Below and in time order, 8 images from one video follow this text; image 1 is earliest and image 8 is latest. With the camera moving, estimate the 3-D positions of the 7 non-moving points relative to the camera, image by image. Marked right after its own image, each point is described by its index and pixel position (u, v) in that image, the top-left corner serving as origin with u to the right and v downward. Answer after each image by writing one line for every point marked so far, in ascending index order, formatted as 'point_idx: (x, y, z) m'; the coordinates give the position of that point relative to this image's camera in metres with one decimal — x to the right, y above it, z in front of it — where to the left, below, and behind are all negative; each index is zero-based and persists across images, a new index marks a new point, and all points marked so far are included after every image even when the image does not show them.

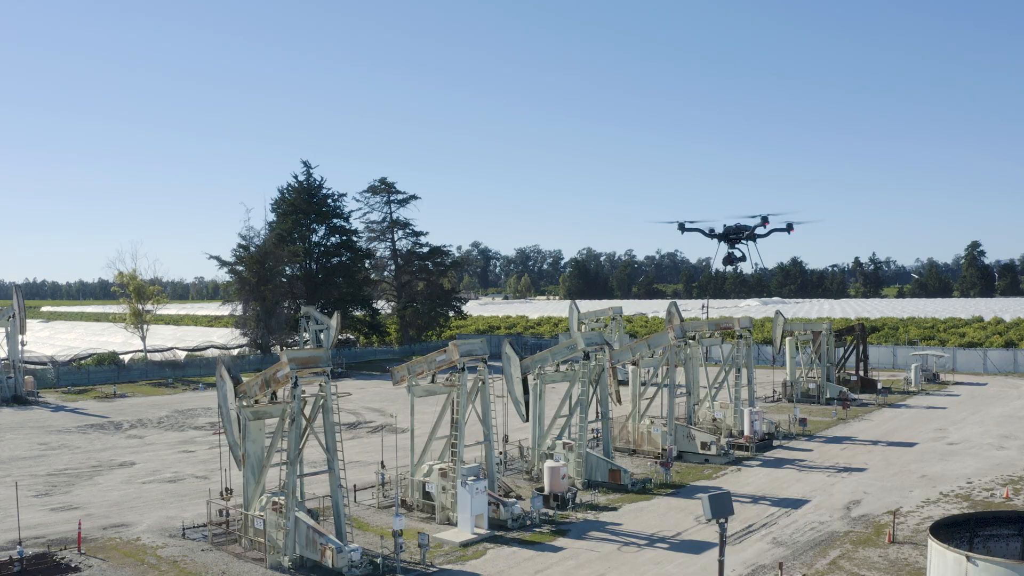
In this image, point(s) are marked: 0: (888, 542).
0: (+7.6, -5.1, +17.1) m
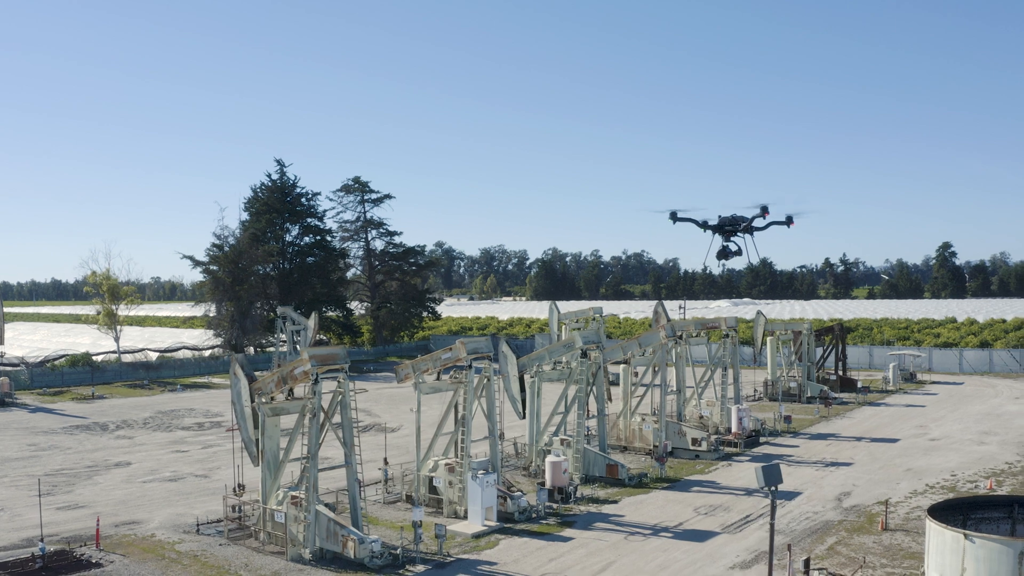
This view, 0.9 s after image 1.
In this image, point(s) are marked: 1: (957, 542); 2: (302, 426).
0: (+7.8, -5.1, +17.9) m
1: (+5.4, -3.1, +10.3) m
2: (-4.5, -2.9, +18.1) m
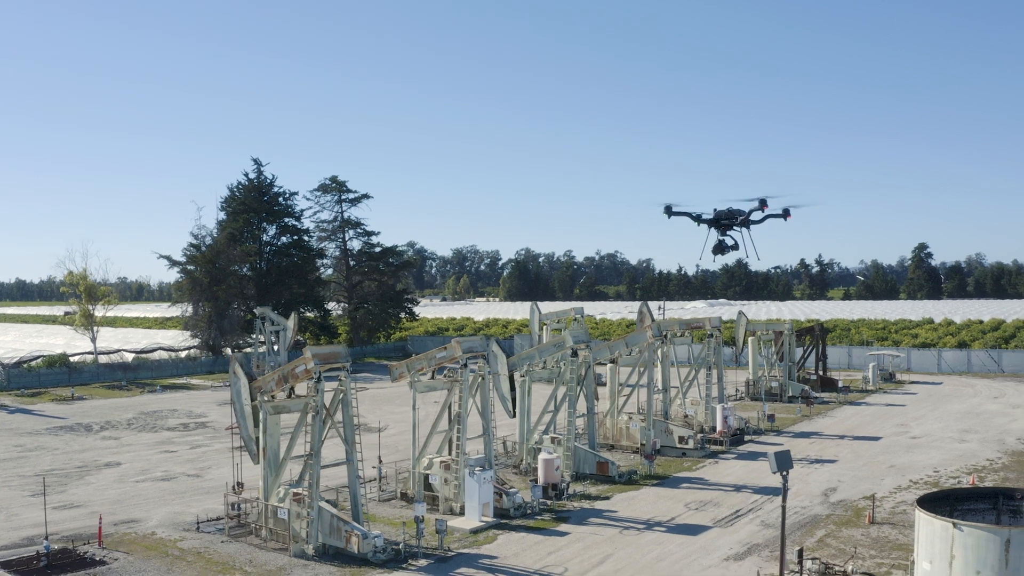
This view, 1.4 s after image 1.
0: (+7.8, -5.1, +18.5) m
1: (+5.5, -3.1, +10.8) m
2: (-4.5, -2.9, +18.4) m
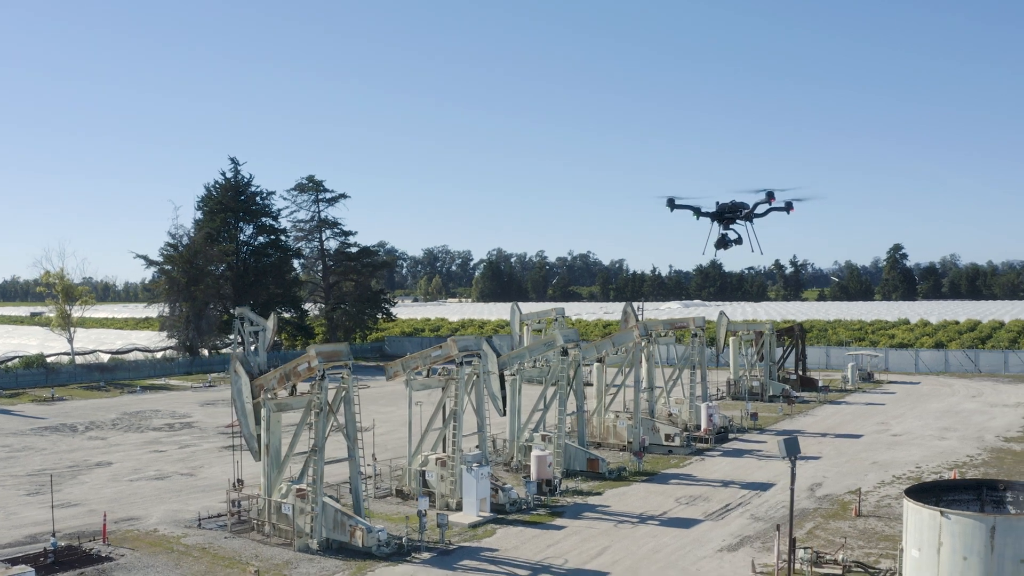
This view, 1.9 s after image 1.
0: (+7.8, -5.1, +19.2) m
1: (+5.7, -3.1, +11.4) m
2: (-4.5, -2.9, +18.7) m
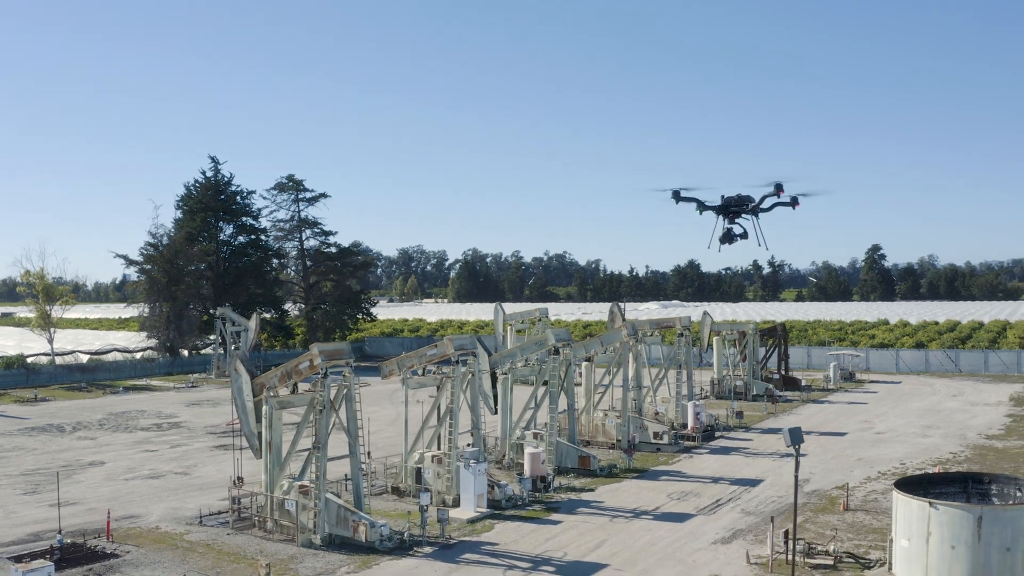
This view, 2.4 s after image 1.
0: (+7.7, -5.2, +19.8) m
1: (+5.8, -3.1, +11.9) m
2: (-4.6, -2.9, +19.1) m
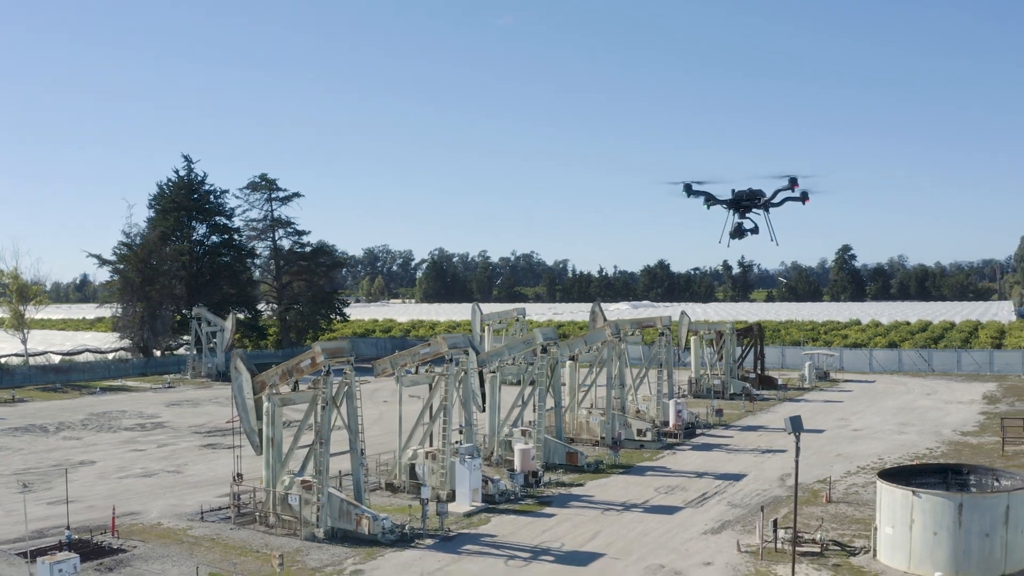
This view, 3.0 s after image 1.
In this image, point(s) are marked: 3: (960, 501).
0: (+7.6, -5.2, +20.6) m
1: (+5.9, -3.2, +12.7) m
2: (-4.6, -2.9, +19.6) m
3: (+6.5, -3.1, +12.3) m
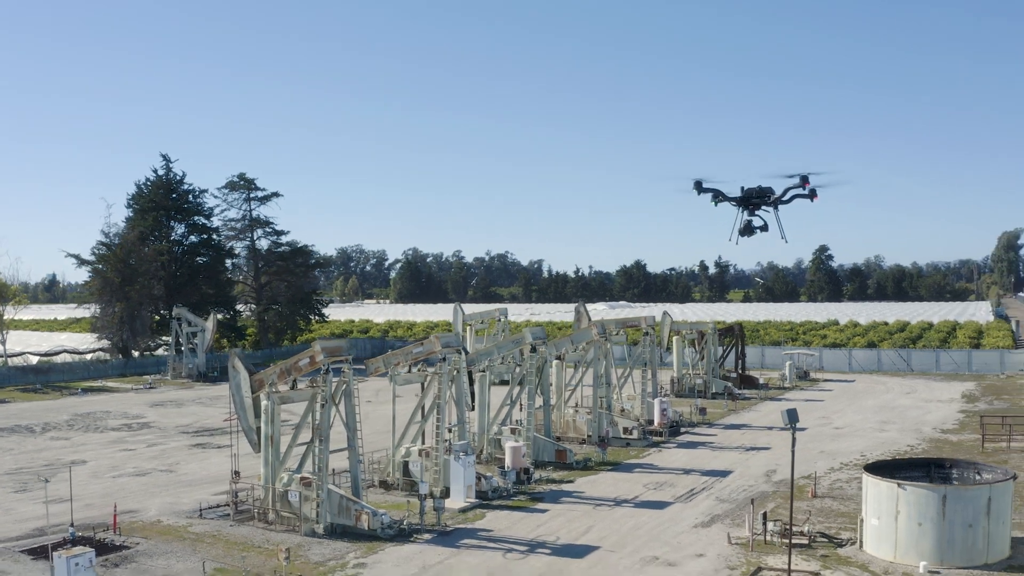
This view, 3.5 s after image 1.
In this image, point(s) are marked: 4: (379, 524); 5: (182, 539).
0: (+7.5, -5.2, +21.3) m
1: (+5.9, -3.2, +13.3) m
2: (-4.8, -3.0, +20.0) m
3: (+6.5, -3.1, +12.9) m
4: (-2.9, -5.1, +18.4) m
5: (-7.2, -5.5, +18.6) m
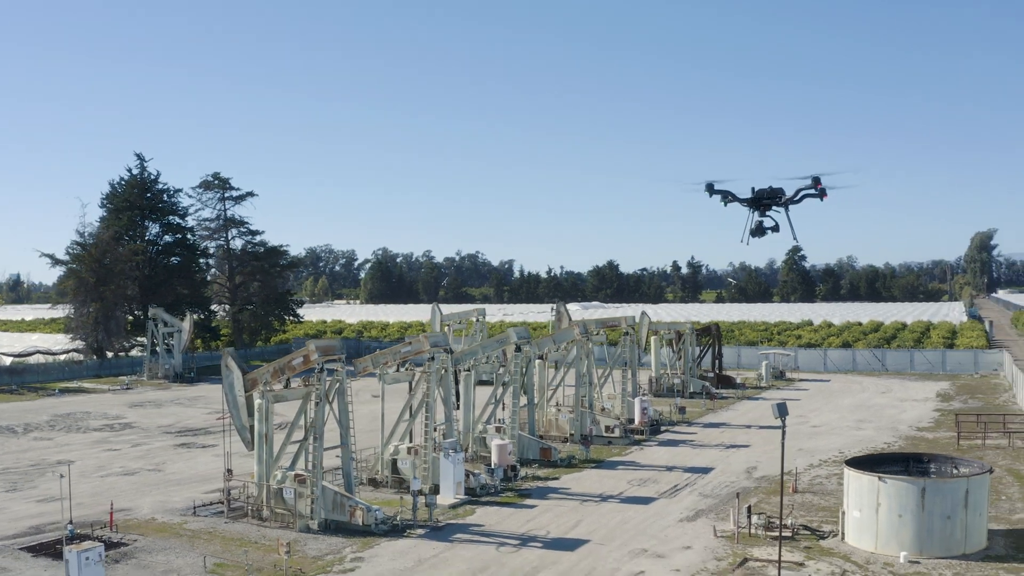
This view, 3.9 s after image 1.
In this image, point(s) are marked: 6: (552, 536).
0: (+7.2, -5.2, +22.0) m
1: (+5.9, -3.2, +14.0) m
2: (-5.0, -3.0, +20.4) m
3: (+6.4, -3.1, +13.6) m
4: (-3.1, -5.1, +18.8) m
5: (-7.5, -5.5, +19.0) m
6: (+0.8, -5.3, +18.0) m
